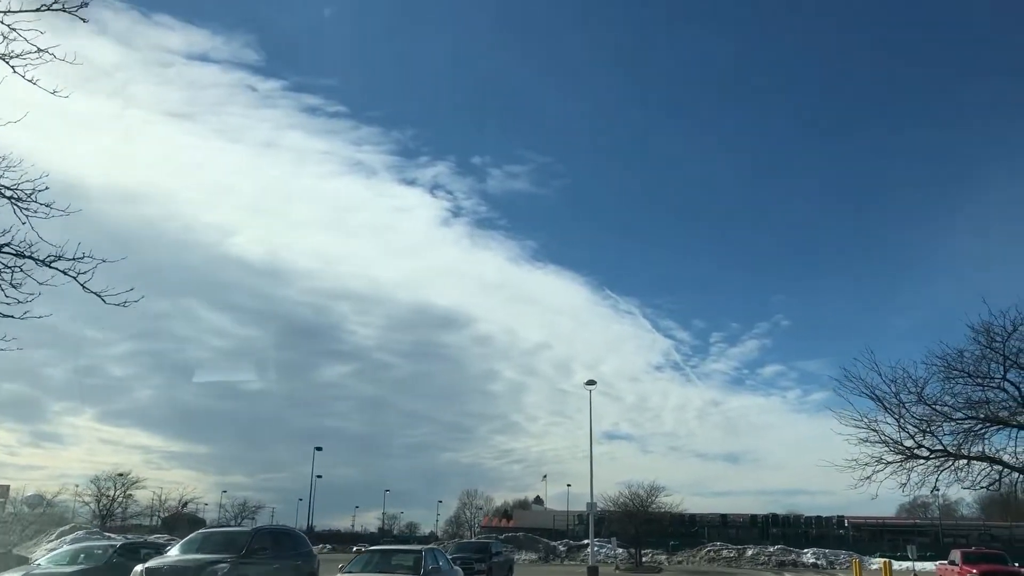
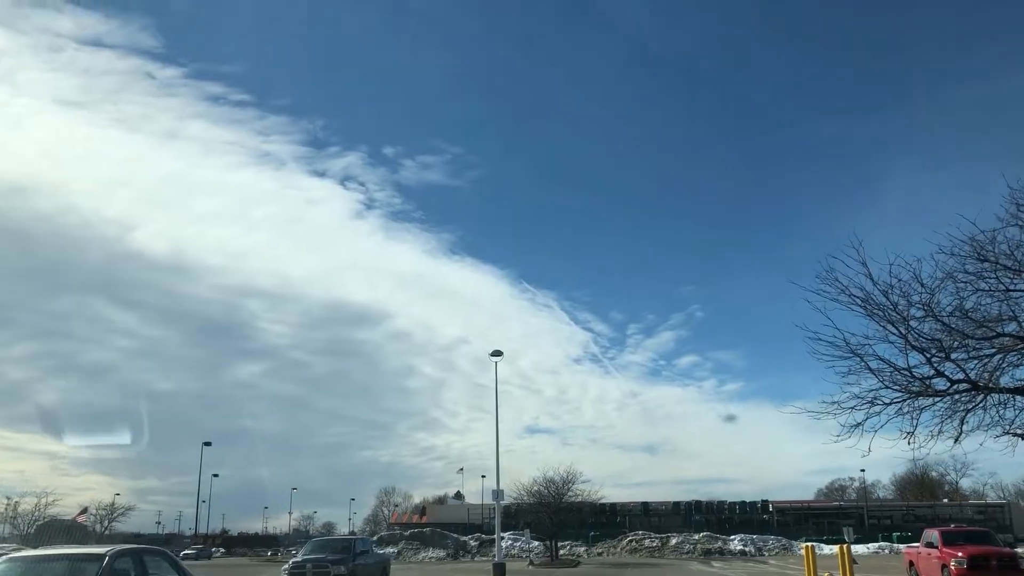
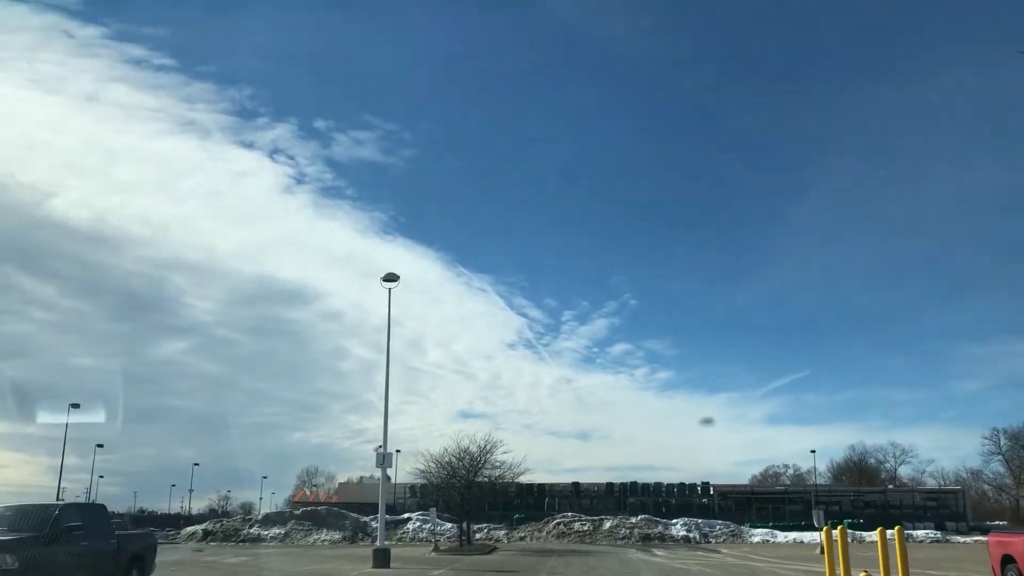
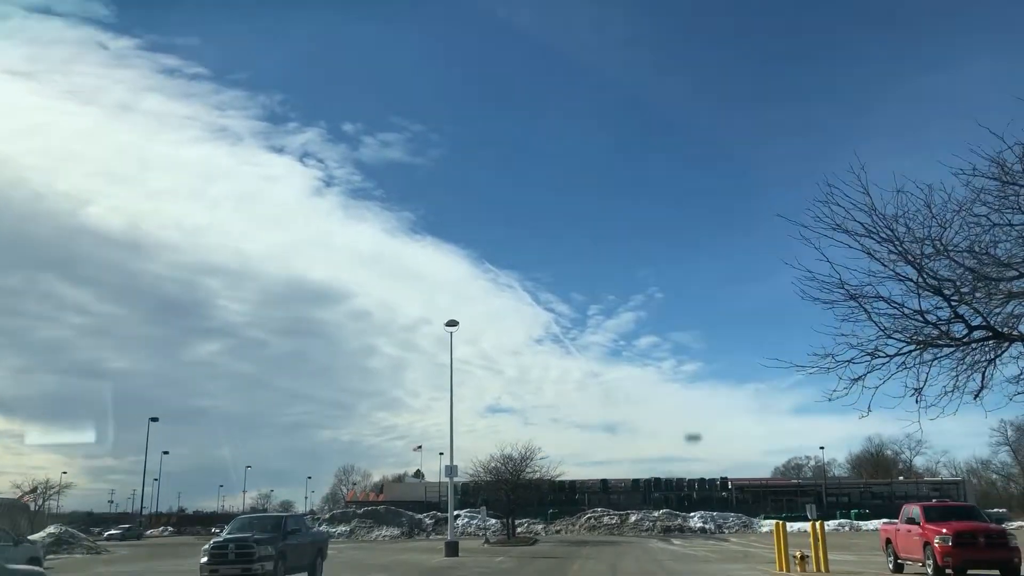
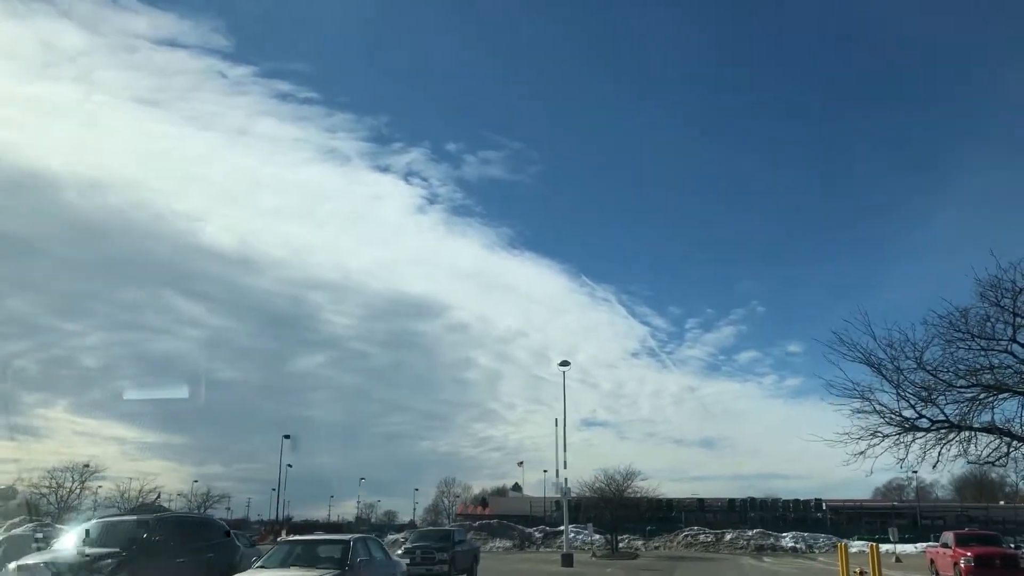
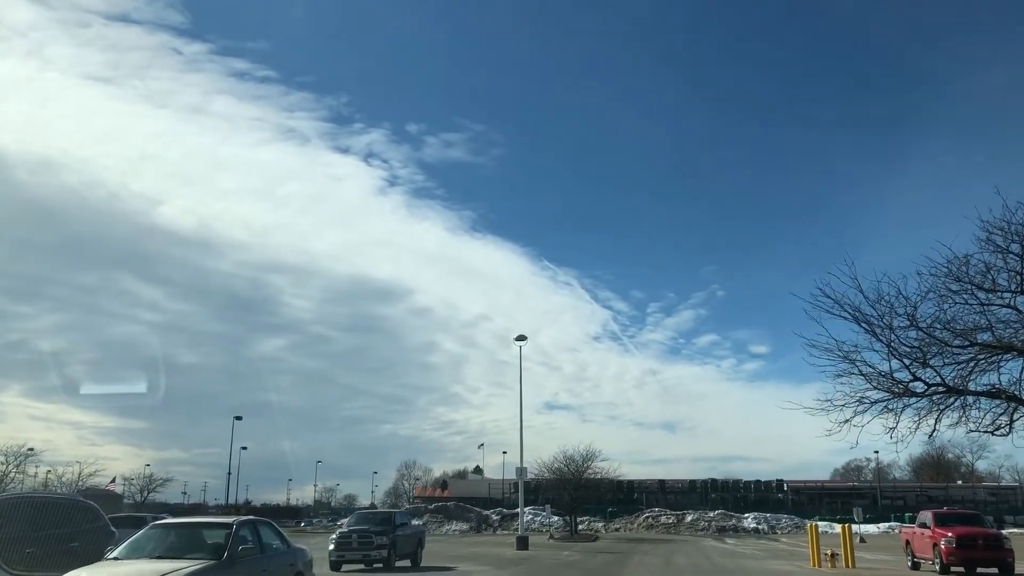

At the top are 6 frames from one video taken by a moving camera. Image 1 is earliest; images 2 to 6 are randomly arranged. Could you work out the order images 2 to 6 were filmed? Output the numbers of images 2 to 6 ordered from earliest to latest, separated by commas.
5, 6, 2, 4, 3
